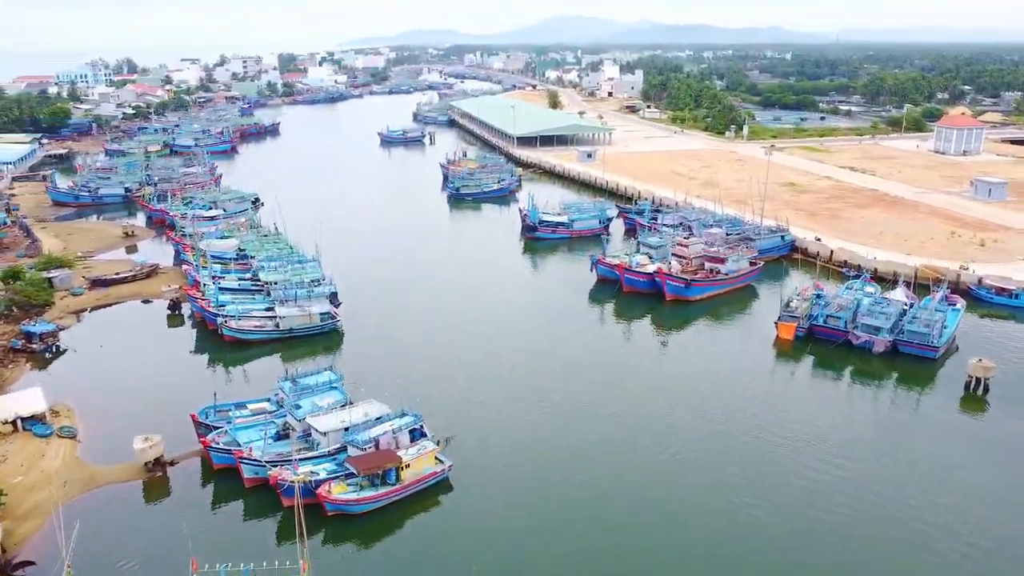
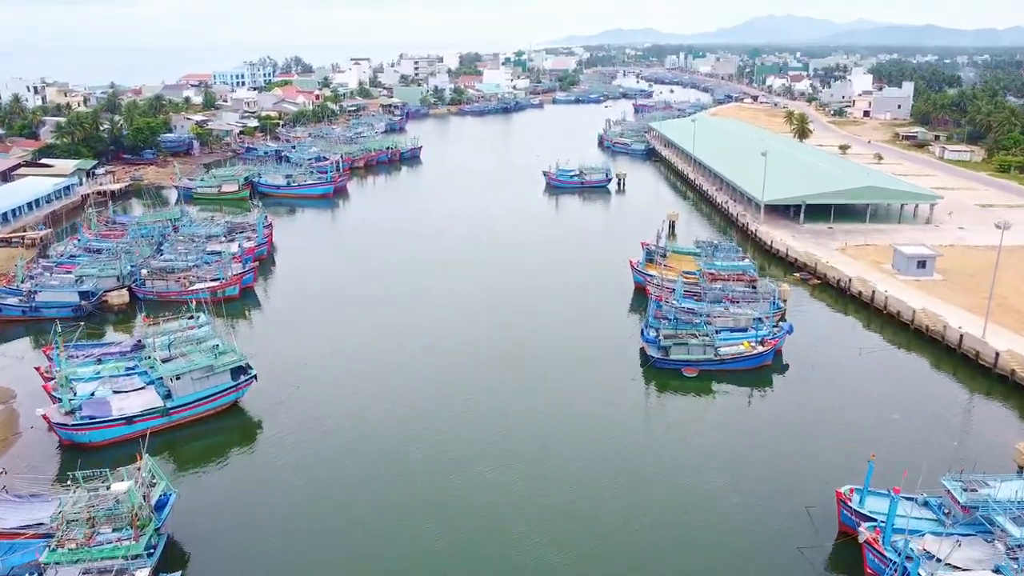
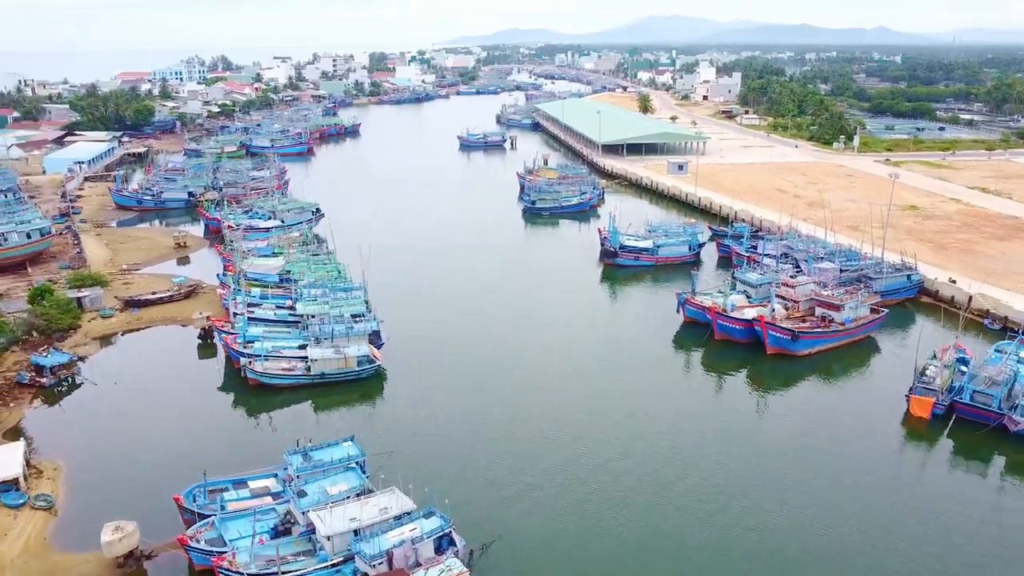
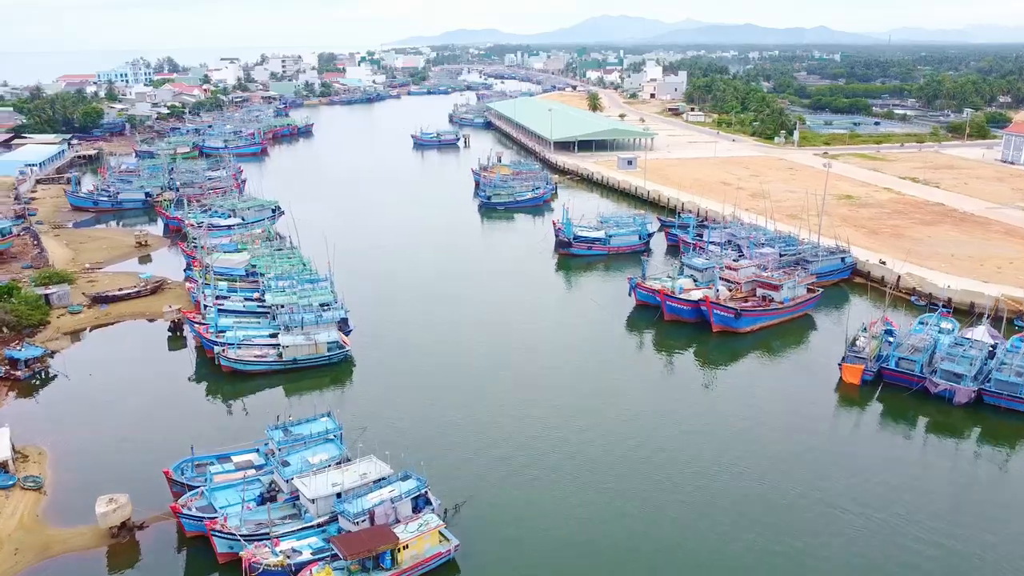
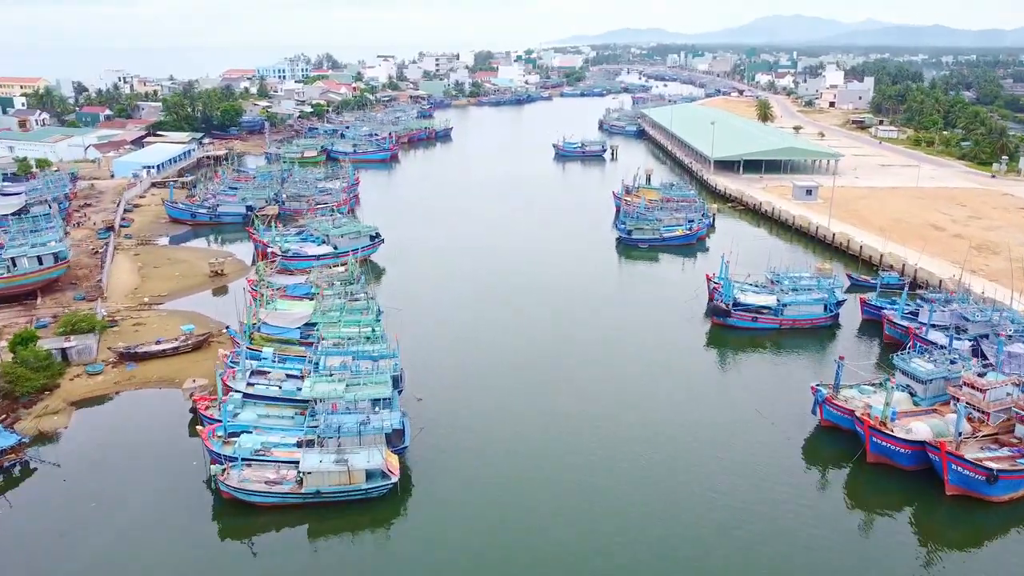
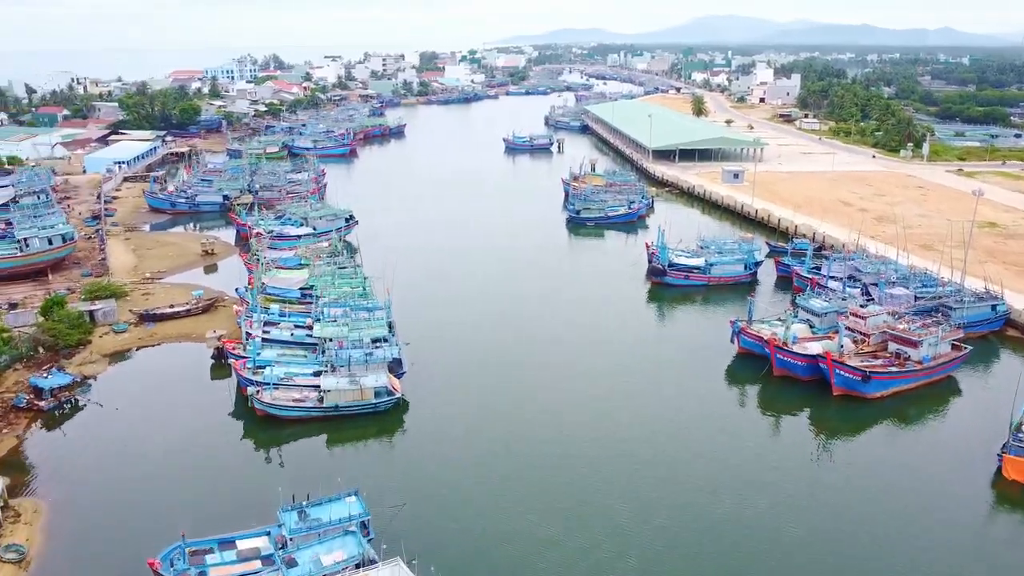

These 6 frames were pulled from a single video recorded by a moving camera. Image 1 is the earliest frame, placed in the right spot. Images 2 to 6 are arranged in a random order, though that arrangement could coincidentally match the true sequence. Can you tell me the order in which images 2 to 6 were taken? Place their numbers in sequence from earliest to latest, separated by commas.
4, 3, 6, 5, 2
